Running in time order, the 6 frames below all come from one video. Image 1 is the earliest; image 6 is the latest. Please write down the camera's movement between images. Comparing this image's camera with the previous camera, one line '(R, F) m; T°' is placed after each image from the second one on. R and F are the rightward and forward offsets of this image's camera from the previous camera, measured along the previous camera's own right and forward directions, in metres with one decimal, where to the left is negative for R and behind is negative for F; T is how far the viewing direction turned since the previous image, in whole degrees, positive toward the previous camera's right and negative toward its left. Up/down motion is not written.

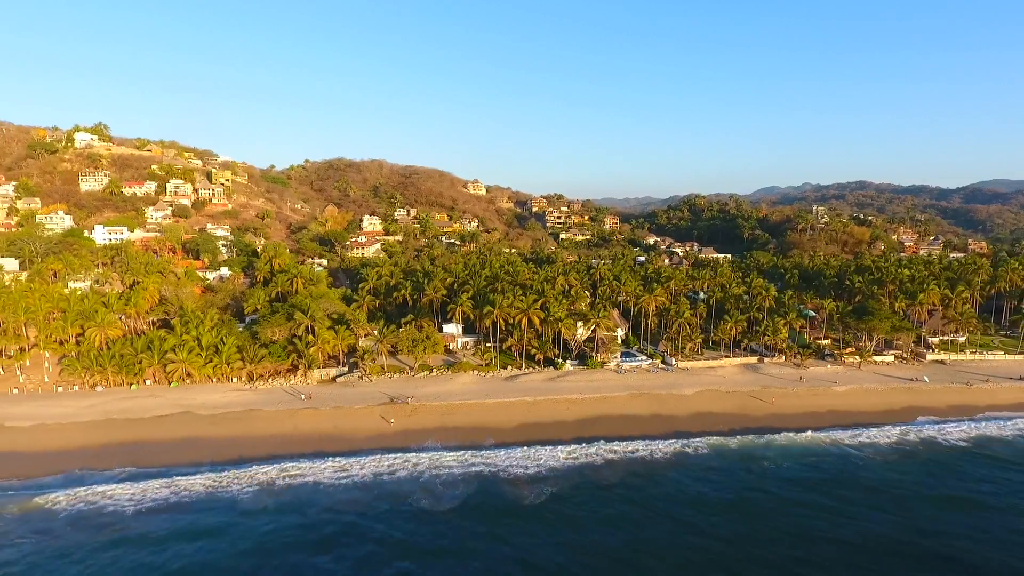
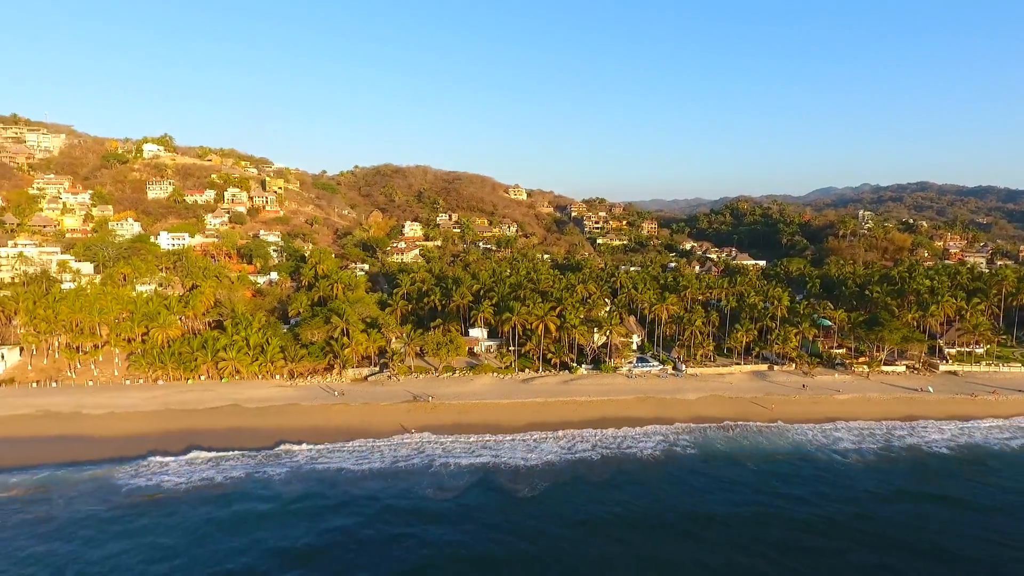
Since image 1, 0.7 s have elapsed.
(+2.4, -3.2) m; -4°
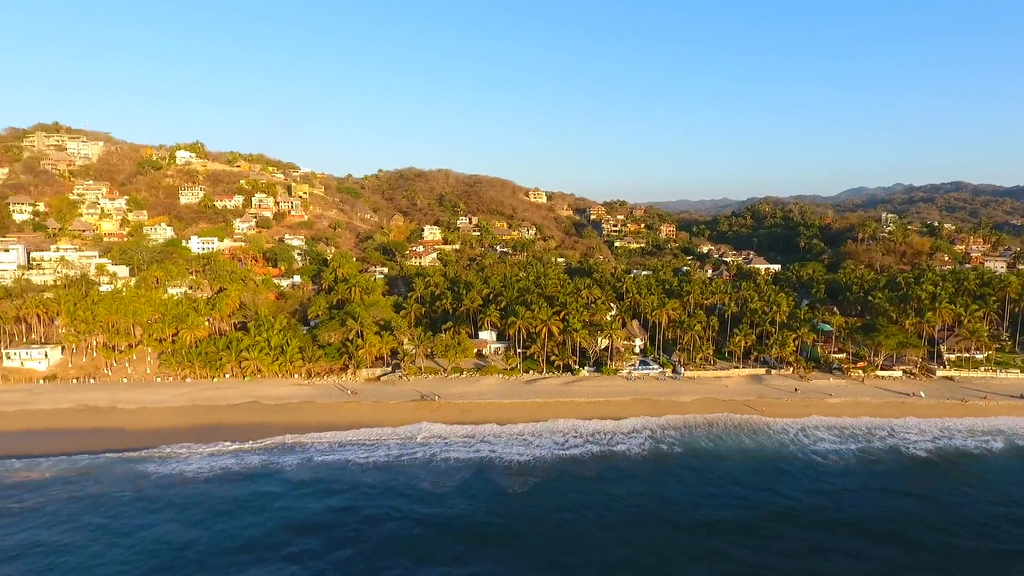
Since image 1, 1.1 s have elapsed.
(+1.7, -2.3) m; -2°
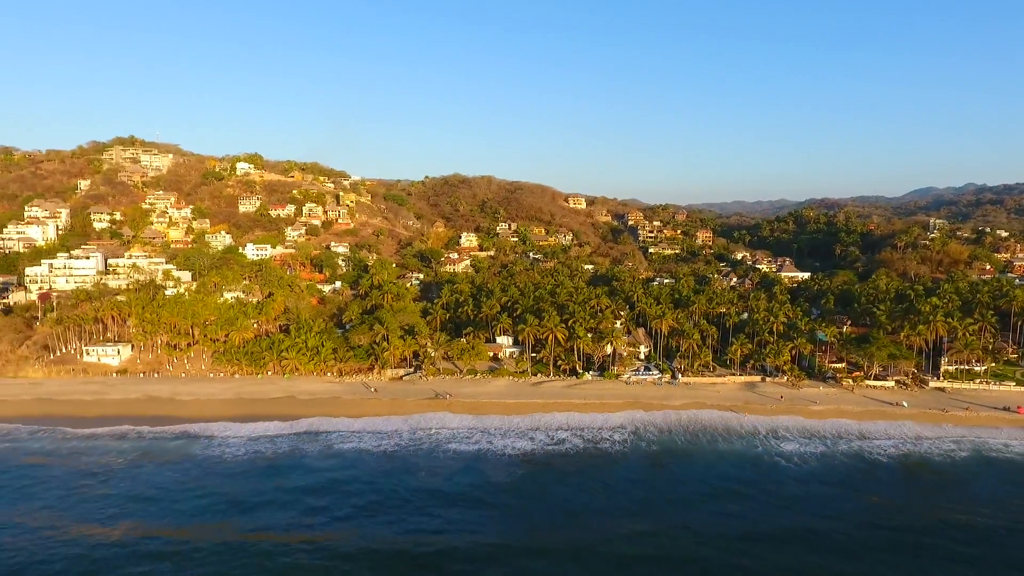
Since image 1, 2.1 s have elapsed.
(+3.9, -4.6) m; -5°
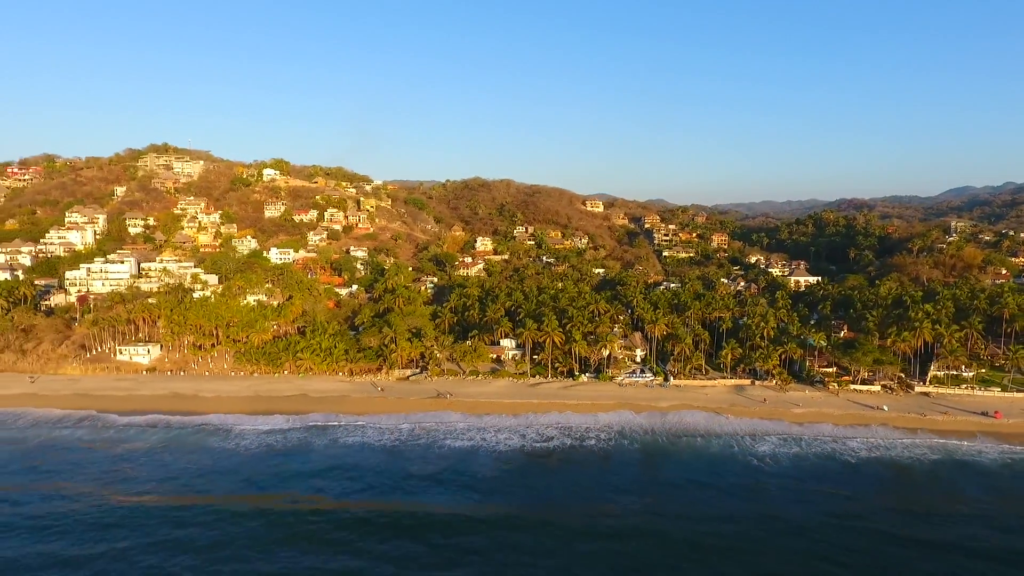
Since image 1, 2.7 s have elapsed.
(+2.6, -3.0) m; -2°
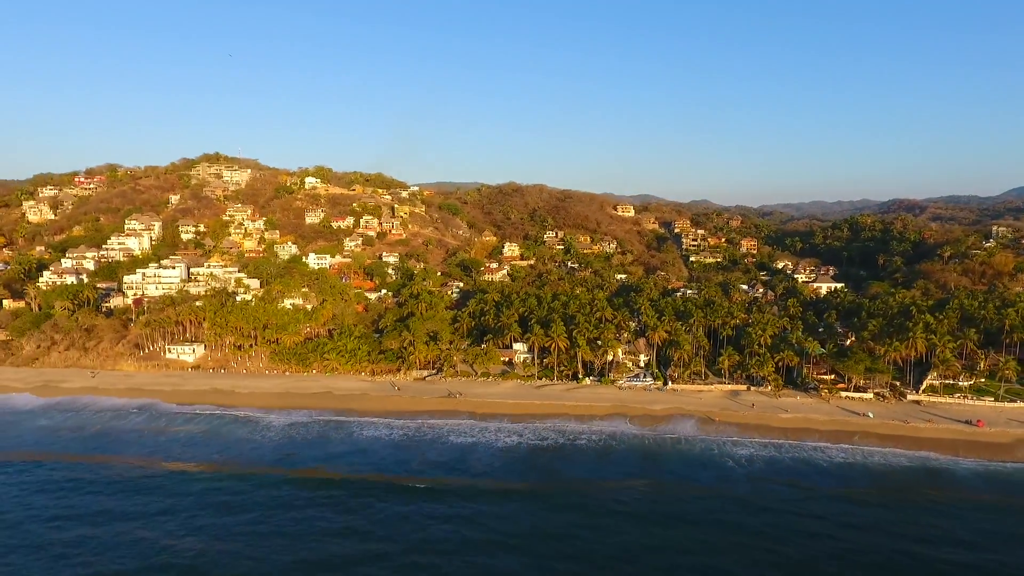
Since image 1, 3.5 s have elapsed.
(+3.6, -4.0) m; -4°
